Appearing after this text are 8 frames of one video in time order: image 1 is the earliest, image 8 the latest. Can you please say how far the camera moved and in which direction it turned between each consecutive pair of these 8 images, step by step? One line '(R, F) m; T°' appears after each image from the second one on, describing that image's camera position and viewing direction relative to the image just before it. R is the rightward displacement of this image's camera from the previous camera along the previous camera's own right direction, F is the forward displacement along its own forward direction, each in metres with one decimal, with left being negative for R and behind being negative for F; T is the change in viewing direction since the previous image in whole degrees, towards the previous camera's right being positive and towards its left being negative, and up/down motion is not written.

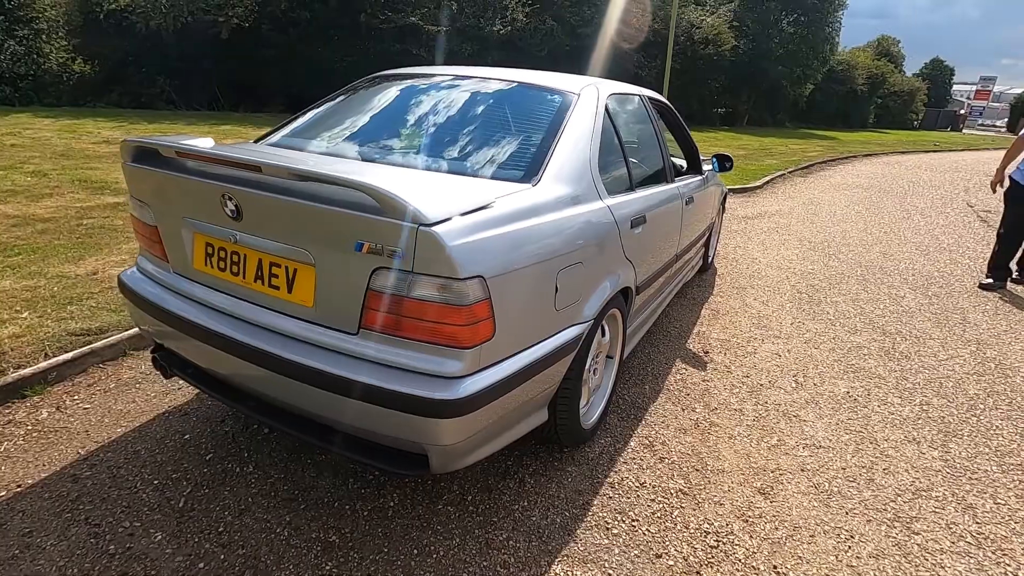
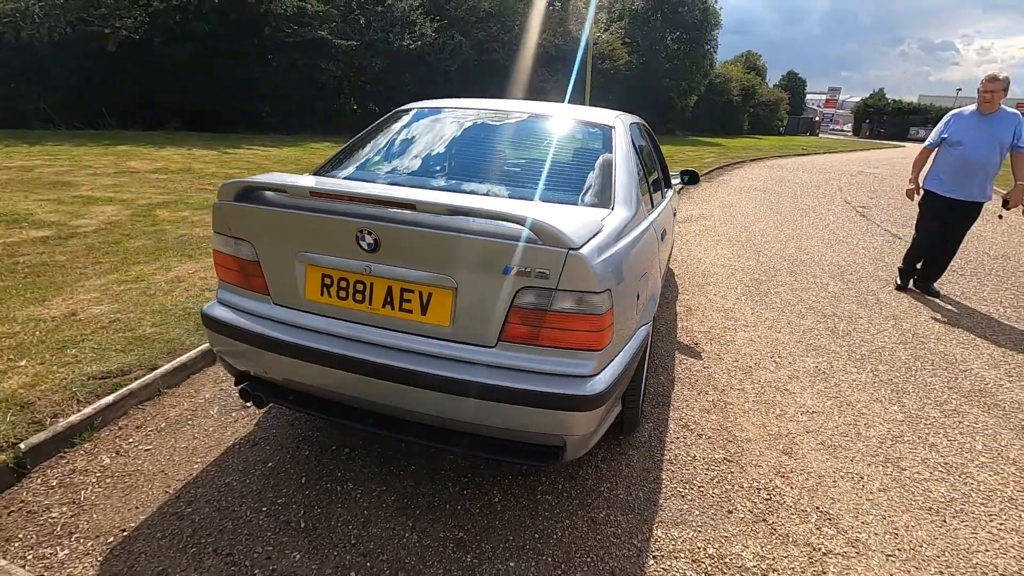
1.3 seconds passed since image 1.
(-0.7, -0.2) m; +10°
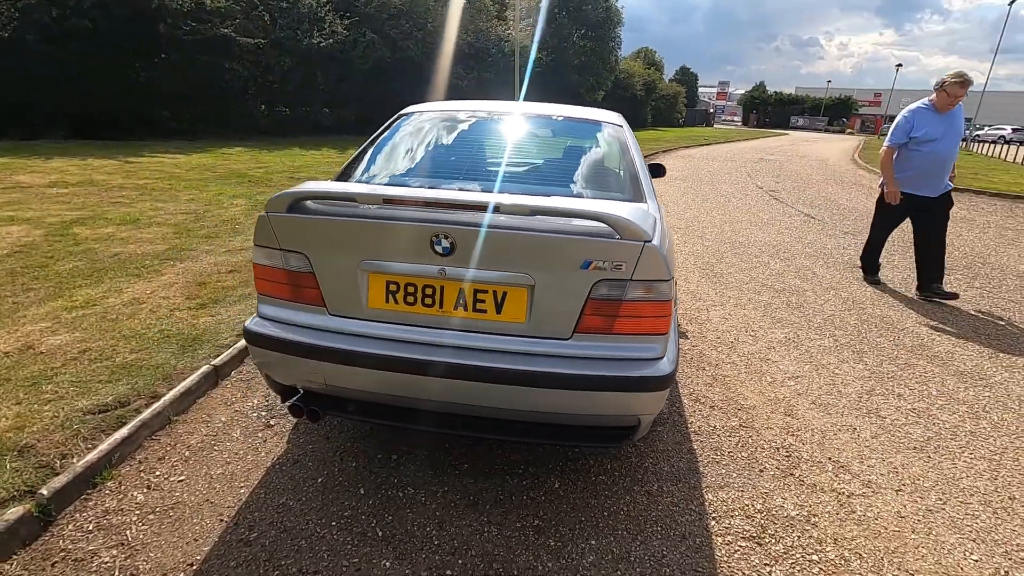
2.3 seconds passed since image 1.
(-0.6, 0.0) m; +9°
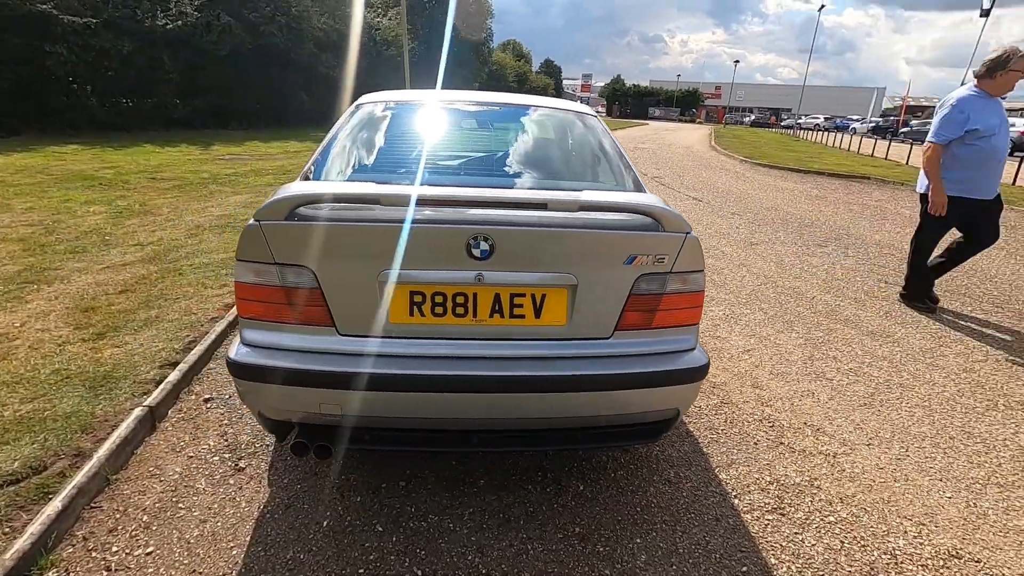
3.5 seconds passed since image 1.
(-0.5, +0.2) m; +12°
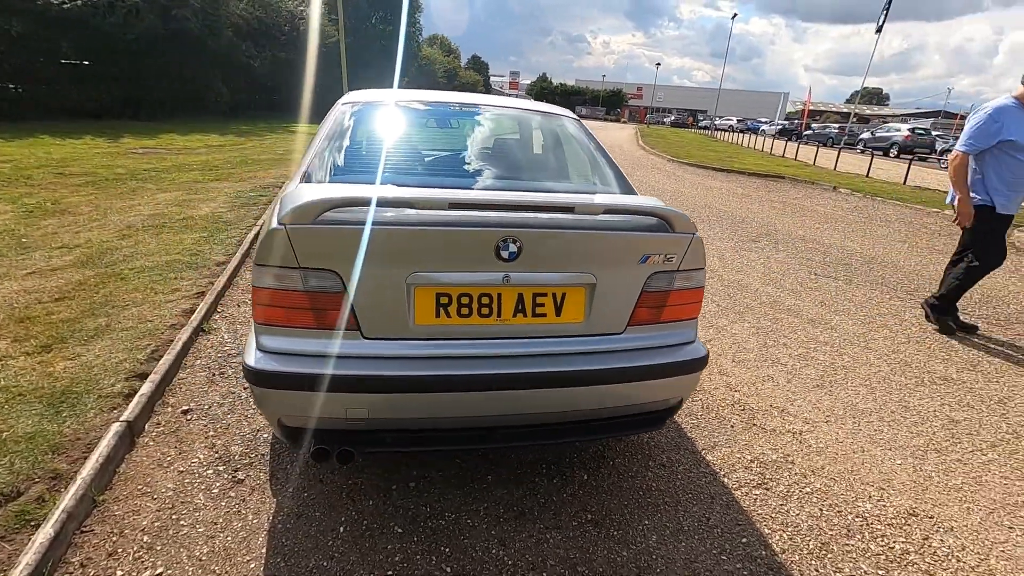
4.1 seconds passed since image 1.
(-0.3, 0.0) m; +7°
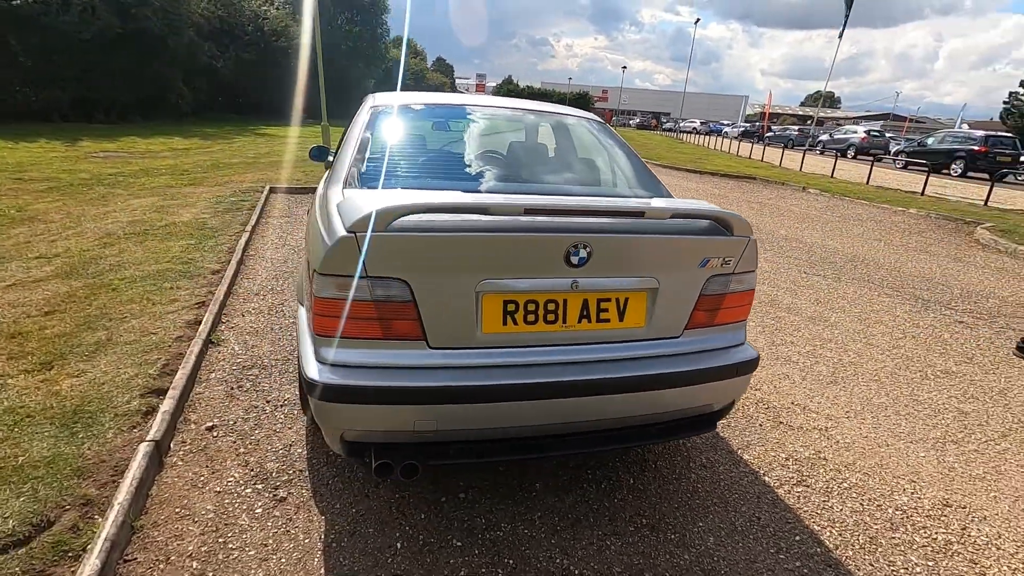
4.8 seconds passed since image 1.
(-0.3, 0.0) m; +3°
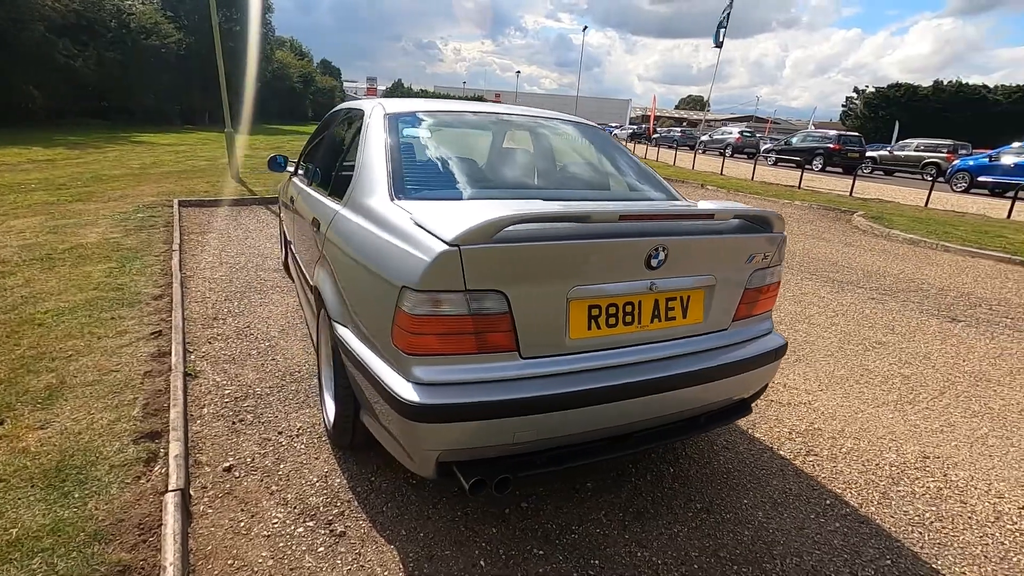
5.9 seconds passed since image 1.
(-0.6, 0.0) m; +10°
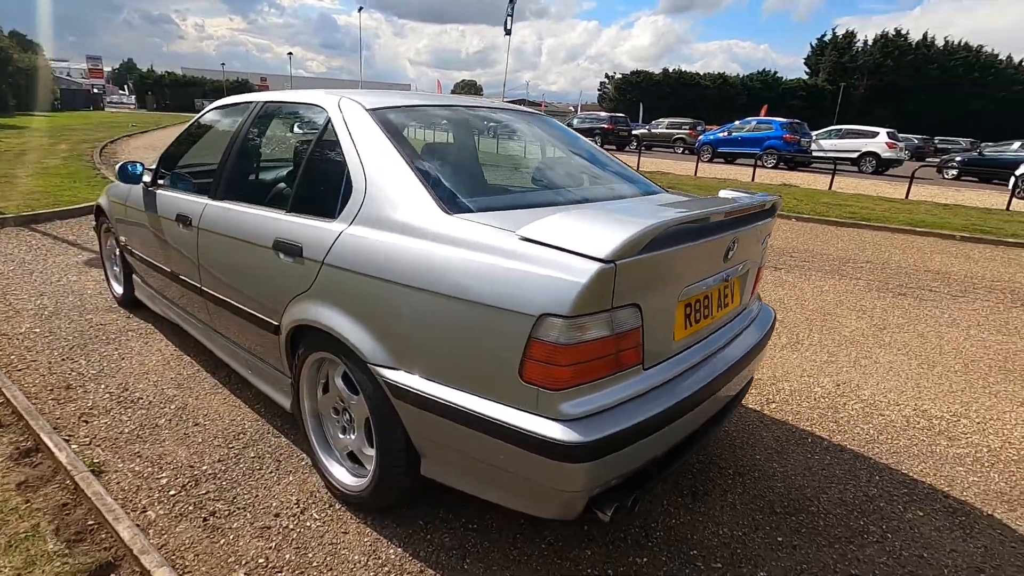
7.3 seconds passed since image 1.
(-0.9, +0.3) m; +21°
